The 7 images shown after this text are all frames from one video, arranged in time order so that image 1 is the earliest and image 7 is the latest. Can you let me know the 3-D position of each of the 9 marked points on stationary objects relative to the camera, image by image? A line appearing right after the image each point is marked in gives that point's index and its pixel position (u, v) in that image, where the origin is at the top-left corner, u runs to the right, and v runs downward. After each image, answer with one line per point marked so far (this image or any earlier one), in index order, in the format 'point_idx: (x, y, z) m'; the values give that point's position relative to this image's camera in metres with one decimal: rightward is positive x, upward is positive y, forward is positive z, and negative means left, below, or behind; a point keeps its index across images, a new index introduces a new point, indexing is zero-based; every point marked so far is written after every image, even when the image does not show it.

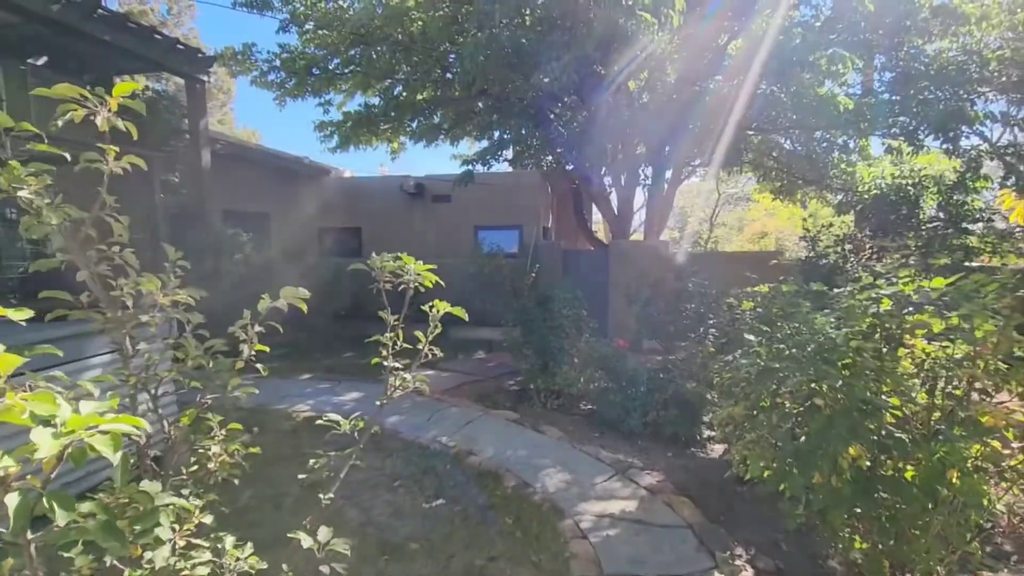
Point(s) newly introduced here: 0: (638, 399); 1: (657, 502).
0: (+1.0, -0.9, +4.3) m
1: (+0.8, -1.2, +3.0) m
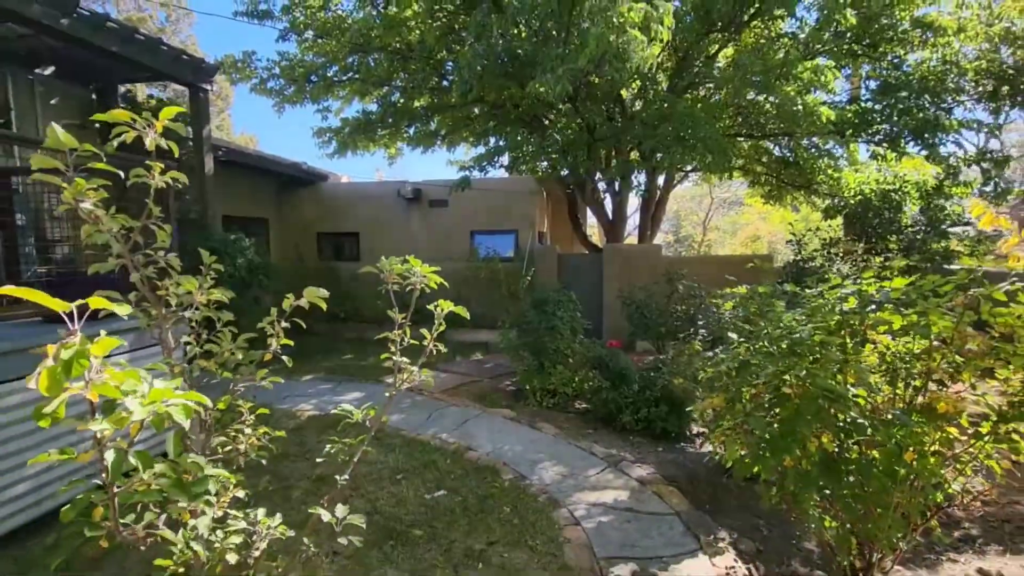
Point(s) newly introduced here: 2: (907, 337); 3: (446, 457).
0: (+1.0, -0.9, +4.5) m
1: (+0.8, -1.2, +3.2) m
2: (+1.6, -0.2, +2.1) m
3: (-0.5, -1.2, +3.7) m
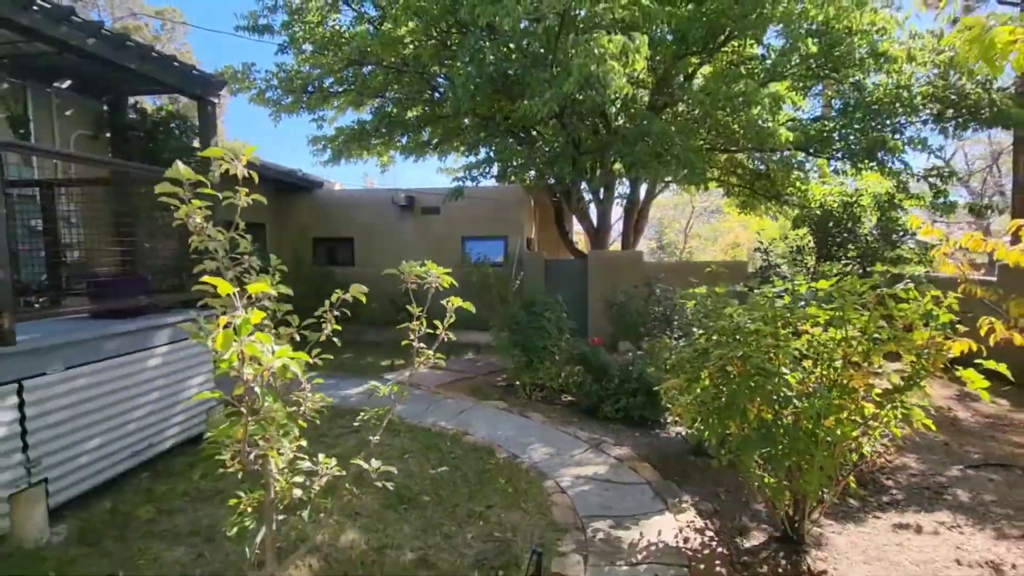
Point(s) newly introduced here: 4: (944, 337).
0: (+0.9, -0.9, +4.9) m
1: (+0.8, -1.2, +3.7) m
2: (+1.6, -0.2, +2.6) m
3: (-0.5, -1.2, +4.1) m
4: (+2.1, -0.3, +2.6) m
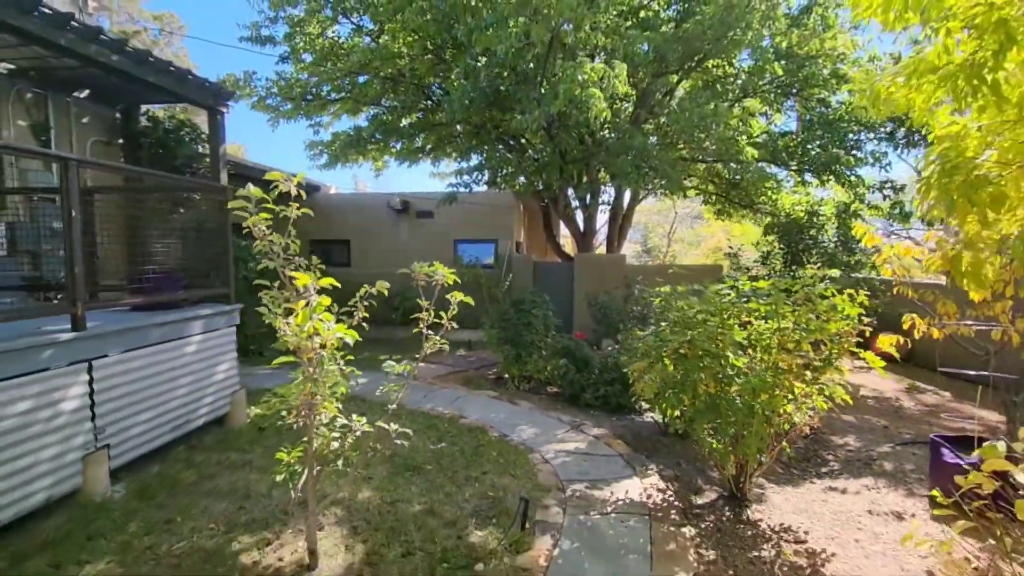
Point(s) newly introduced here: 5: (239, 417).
0: (+0.8, -0.9, +5.5) m
1: (+0.7, -1.2, +4.2) m
2: (+1.5, -0.2, +3.2) m
3: (-0.6, -1.2, +4.6) m
4: (+2.1, -0.3, +3.1) m
5: (-2.2, -1.1, +4.3) m
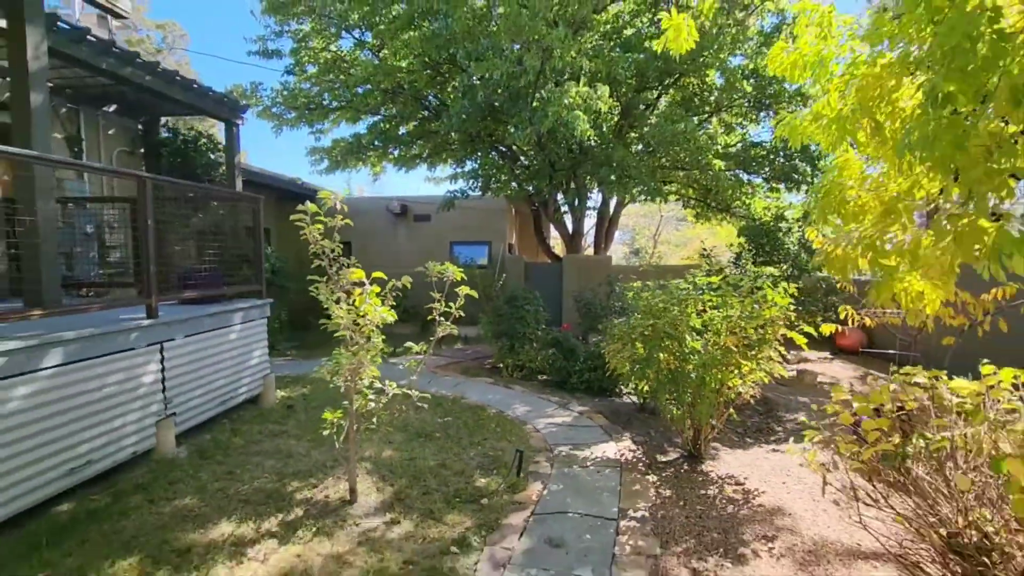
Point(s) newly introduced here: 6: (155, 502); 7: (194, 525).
0: (+0.8, -0.9, +6.2) m
1: (+0.7, -1.2, +4.9) m
2: (+1.5, -0.1, +3.9) m
3: (-0.6, -1.1, +5.3) m
4: (+2.0, -0.2, +3.8) m
5: (-2.3, -1.0, +5.0) m
6: (-2.1, -1.2, +3.1) m
7: (-1.7, -1.3, +2.9) m
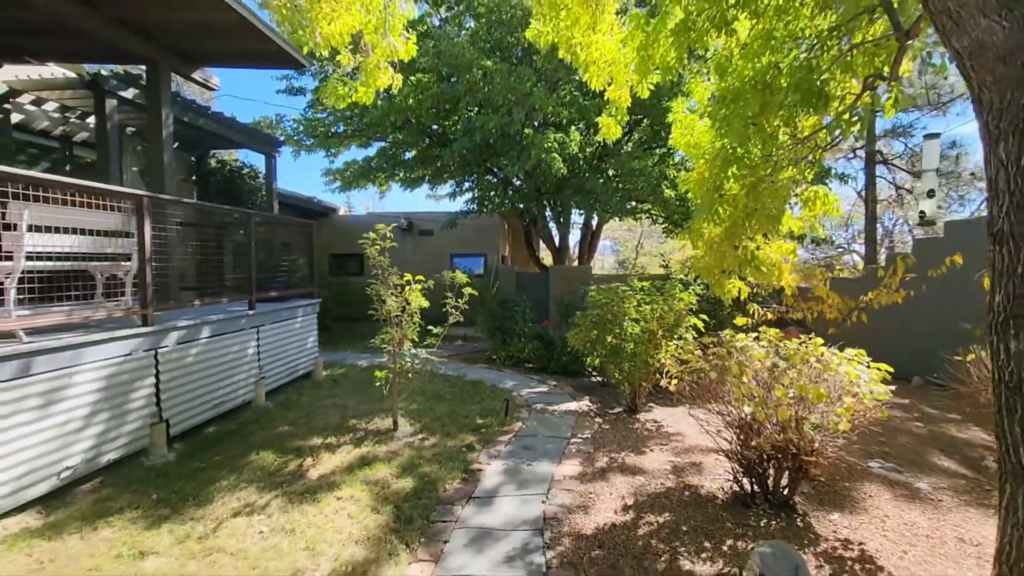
0: (+0.6, -1.0, +7.8) m
1: (+0.5, -1.2, +6.5) m
2: (+1.4, -0.2, +5.5) m
3: (-0.8, -1.2, +6.9) m
4: (+1.9, -0.2, +5.5) m
5: (-2.4, -1.1, +6.6) m
6: (-2.2, -1.2, +4.6) m
7: (-1.8, -1.3, +4.4) m
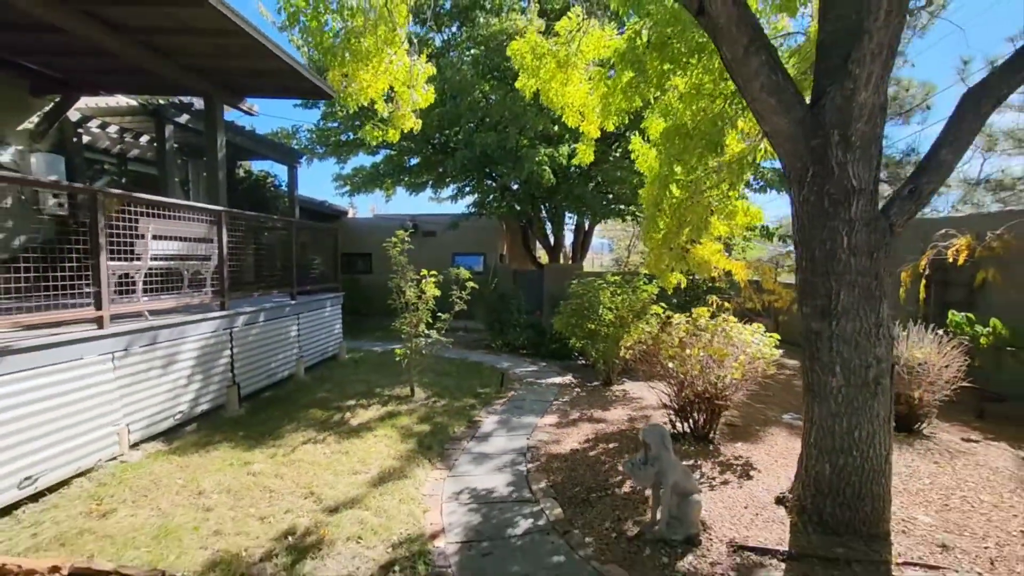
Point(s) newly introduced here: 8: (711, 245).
0: (+0.6, -0.9, +8.9) m
1: (+0.5, -1.1, +7.7) m
2: (+1.3, -0.1, +6.7) m
3: (-0.8, -1.1, +8.0) m
4: (+1.9, -0.1, +6.6) m
5: (-2.5, -1.0, +7.7) m
6: (-2.2, -1.2, +5.8) m
7: (-1.9, -1.2, +5.6) m
8: (+1.9, +0.4, +5.1) m
